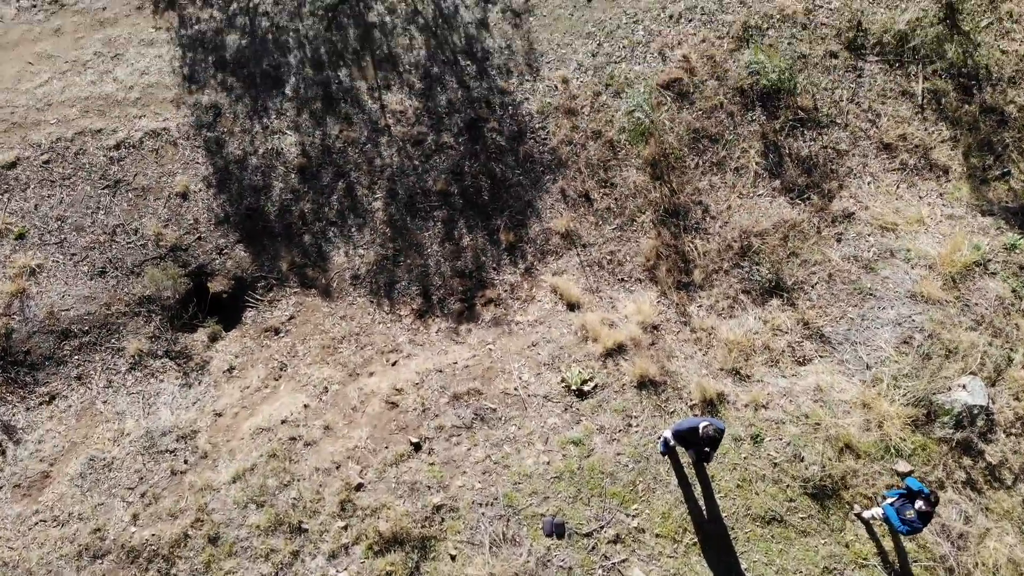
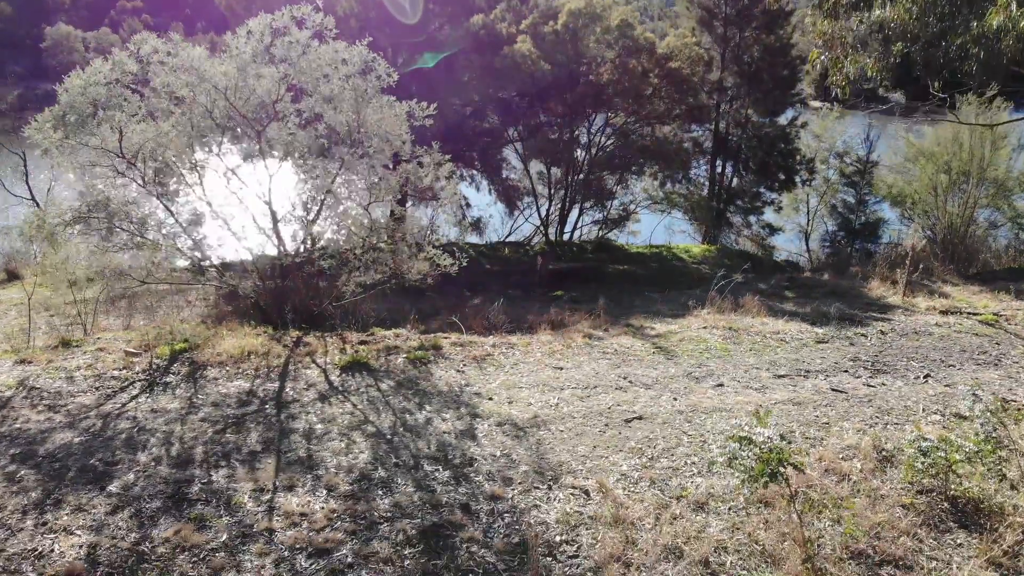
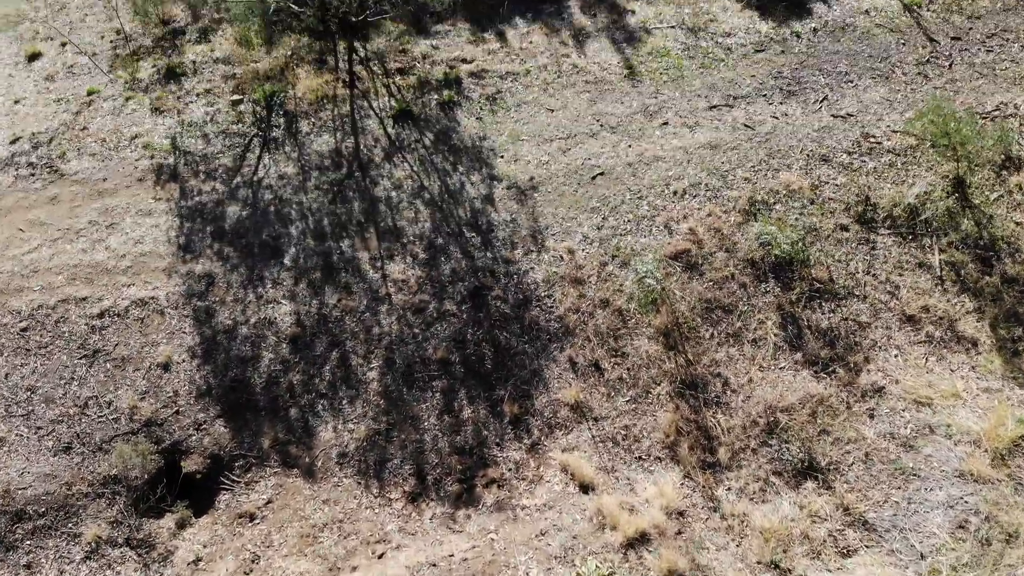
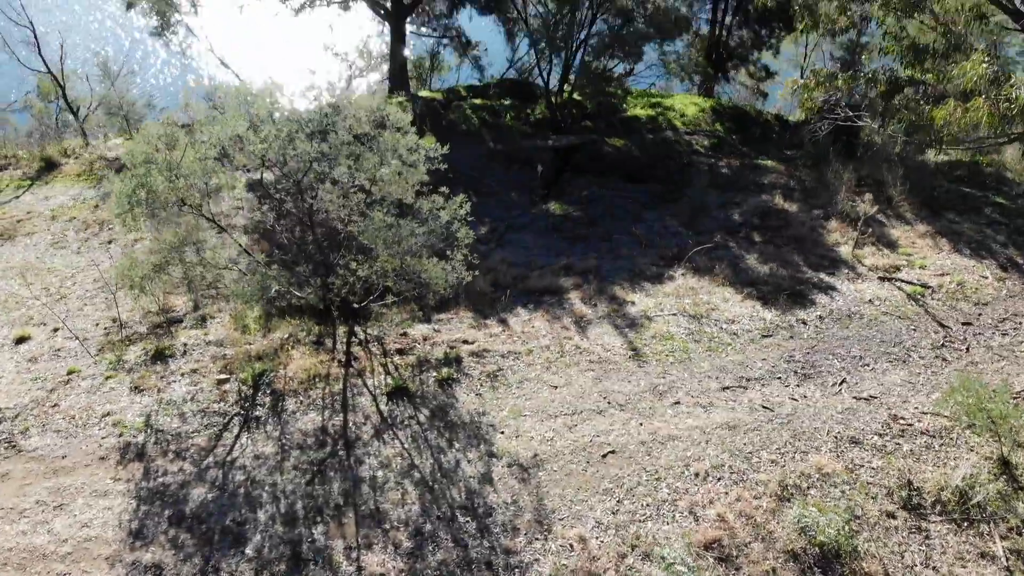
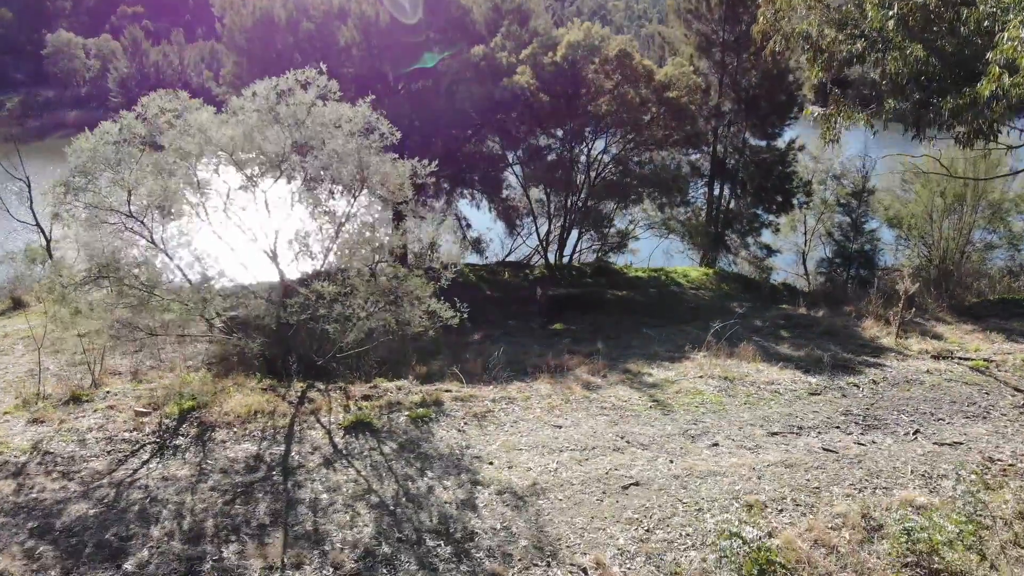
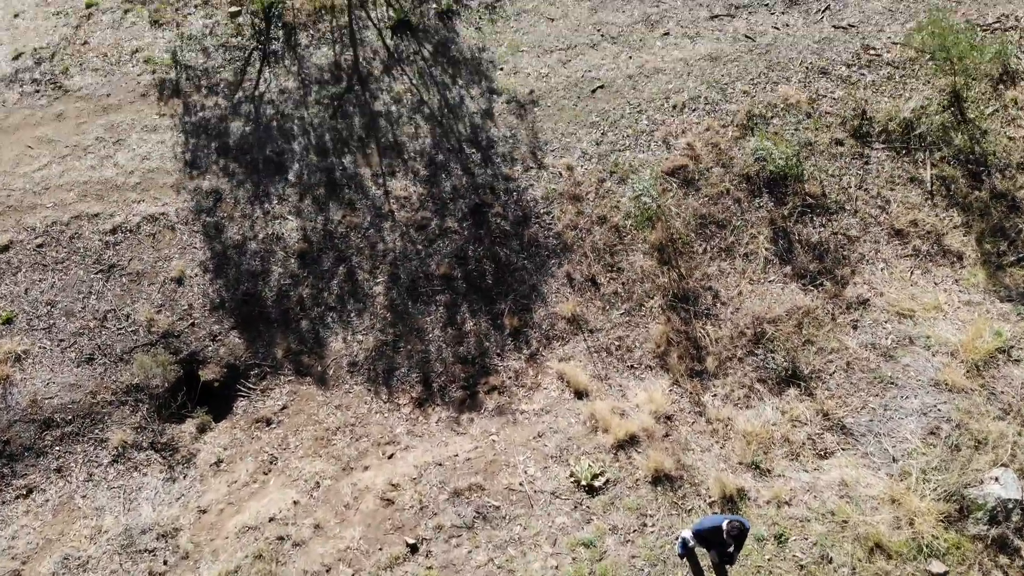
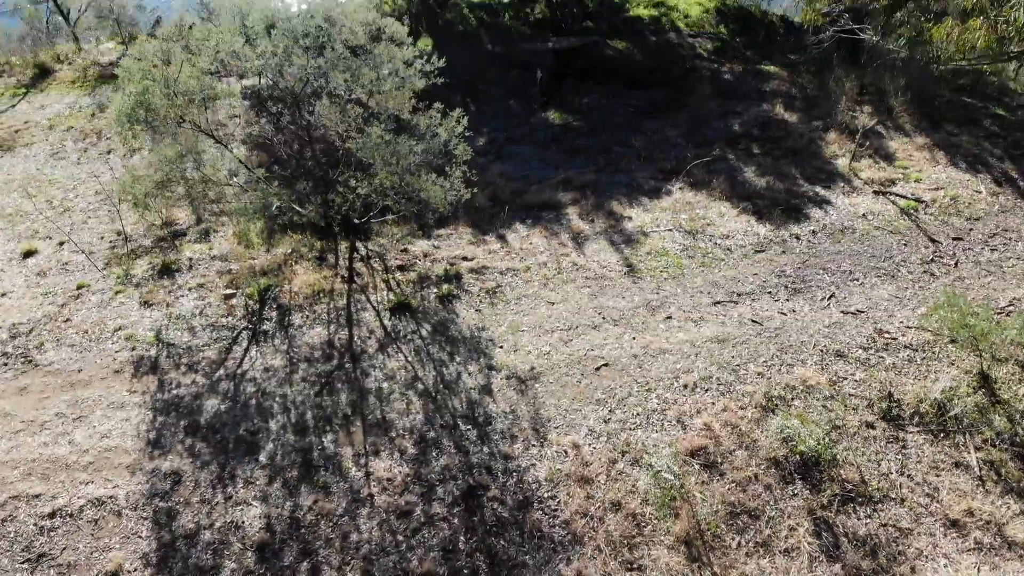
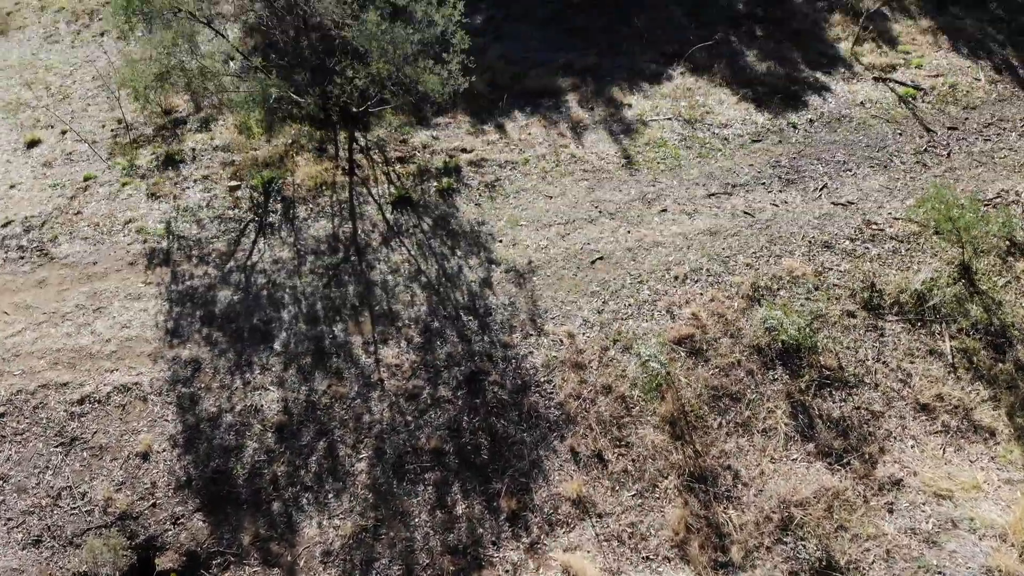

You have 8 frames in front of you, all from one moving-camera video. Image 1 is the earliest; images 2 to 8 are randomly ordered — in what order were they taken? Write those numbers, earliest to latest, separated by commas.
6, 3, 8, 7, 4, 5, 2
